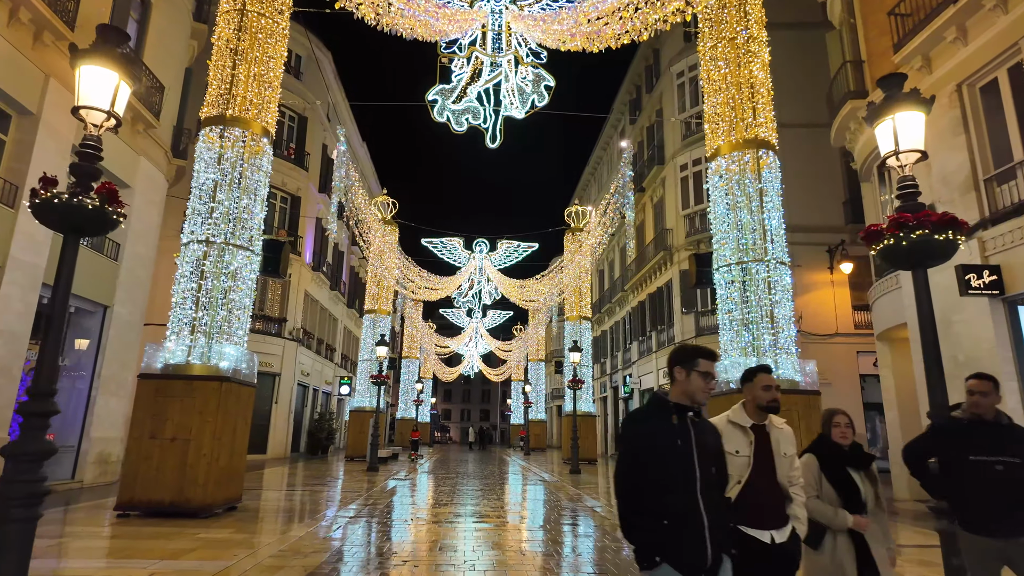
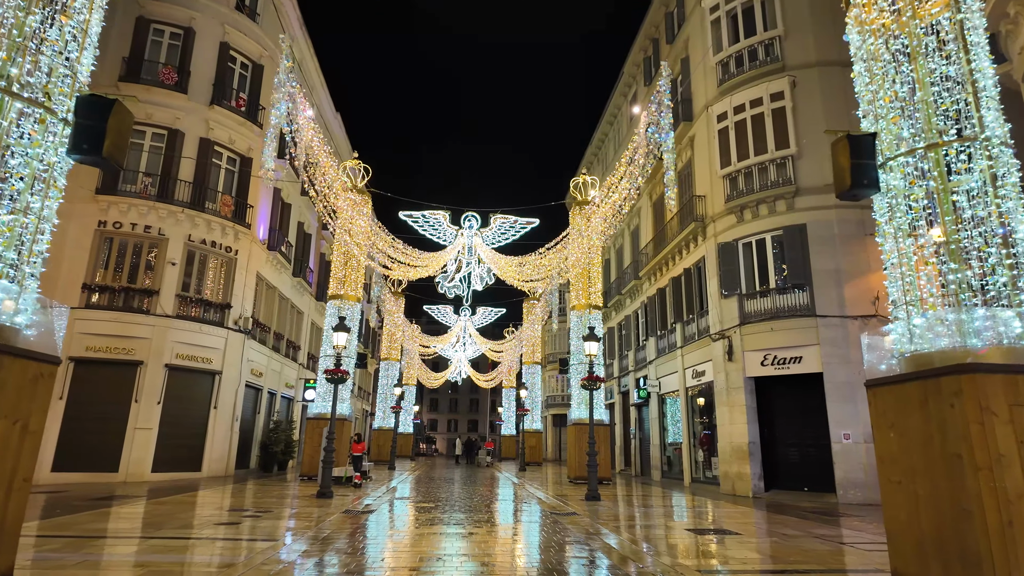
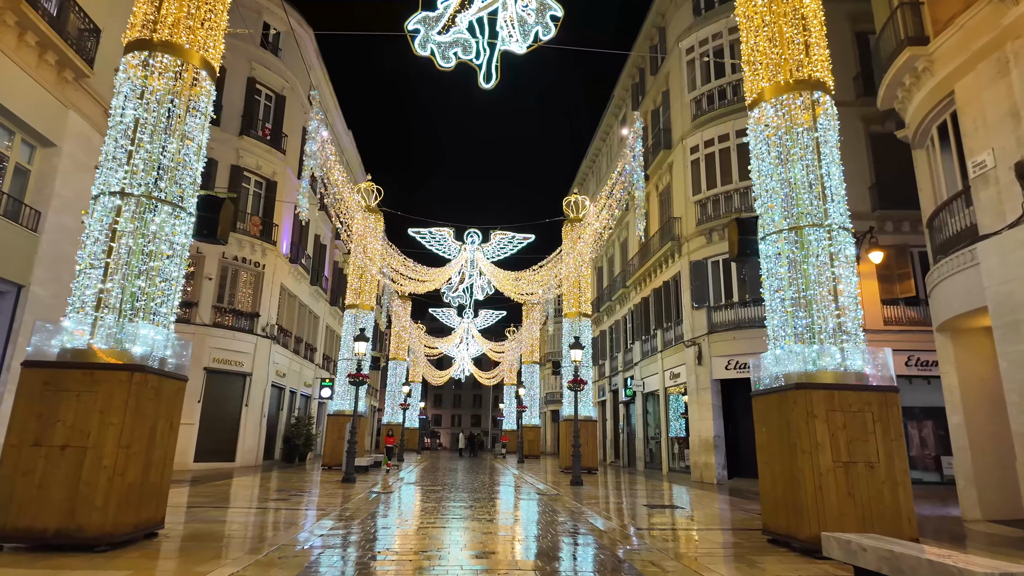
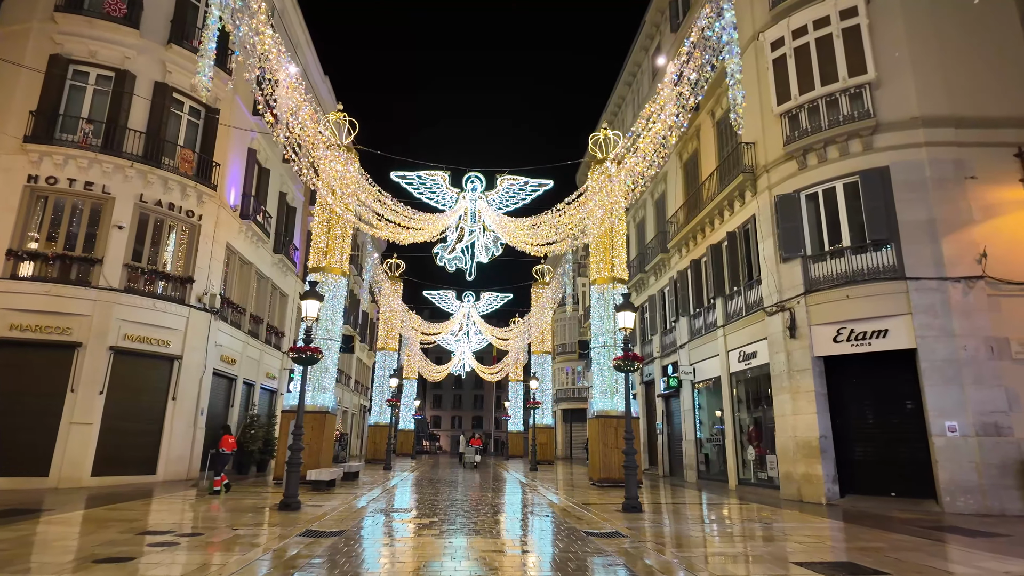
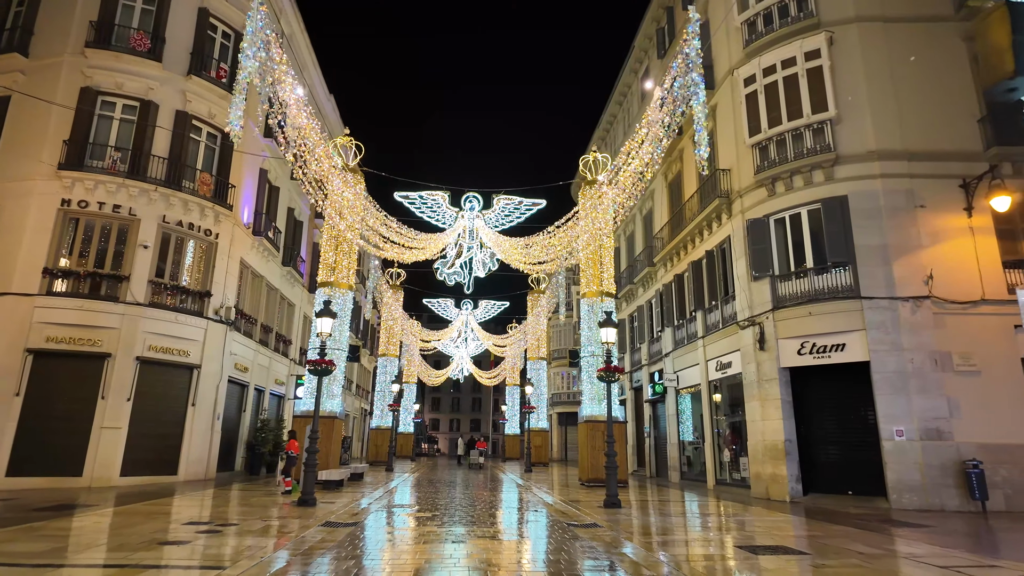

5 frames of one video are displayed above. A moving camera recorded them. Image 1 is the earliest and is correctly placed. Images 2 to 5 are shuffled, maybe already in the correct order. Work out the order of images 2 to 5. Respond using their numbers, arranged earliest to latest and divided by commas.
3, 2, 5, 4
